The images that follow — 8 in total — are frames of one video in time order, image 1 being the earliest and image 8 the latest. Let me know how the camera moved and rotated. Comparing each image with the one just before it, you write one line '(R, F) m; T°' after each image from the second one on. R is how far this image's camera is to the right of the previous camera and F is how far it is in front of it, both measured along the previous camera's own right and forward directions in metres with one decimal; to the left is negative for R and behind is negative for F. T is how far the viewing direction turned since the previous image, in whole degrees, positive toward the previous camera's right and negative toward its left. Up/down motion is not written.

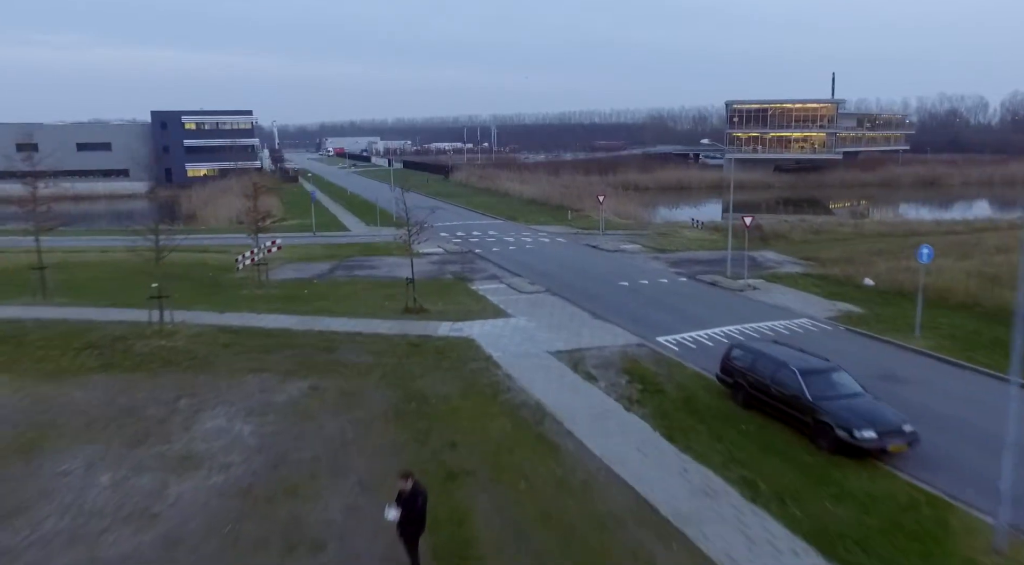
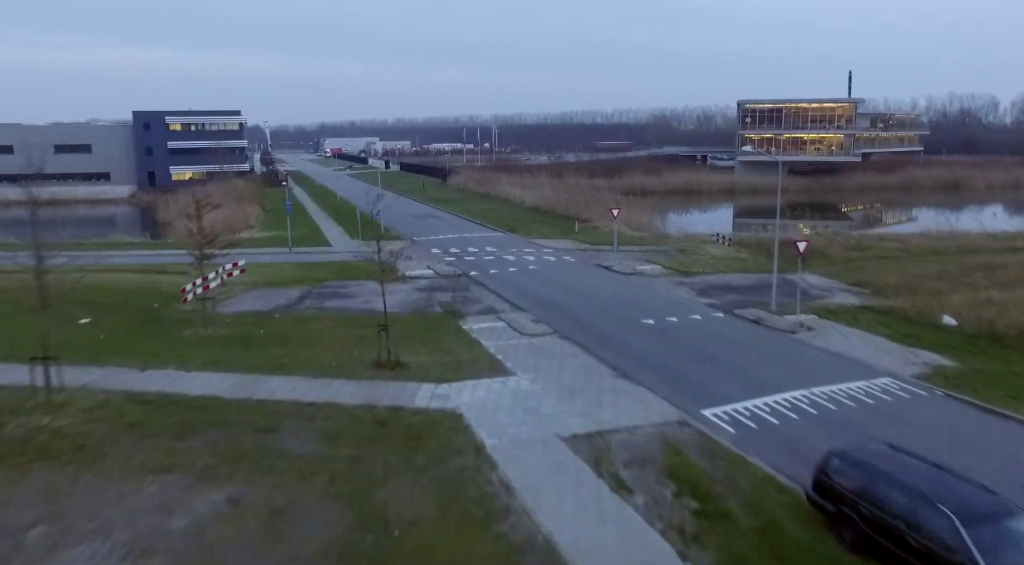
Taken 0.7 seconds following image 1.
(0.0, +3.3) m; 0°
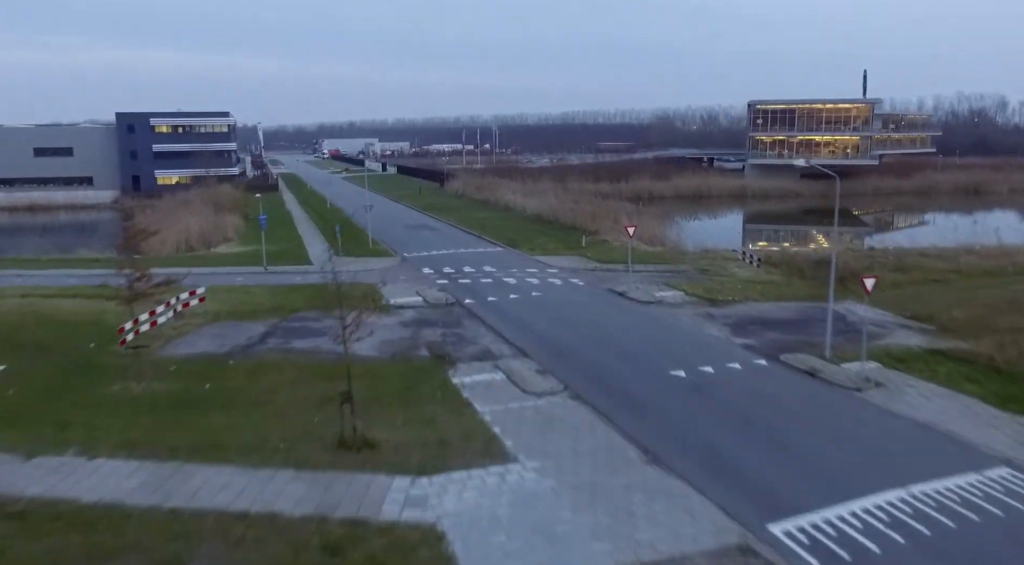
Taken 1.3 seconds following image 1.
(0.0, +2.7) m; 0°
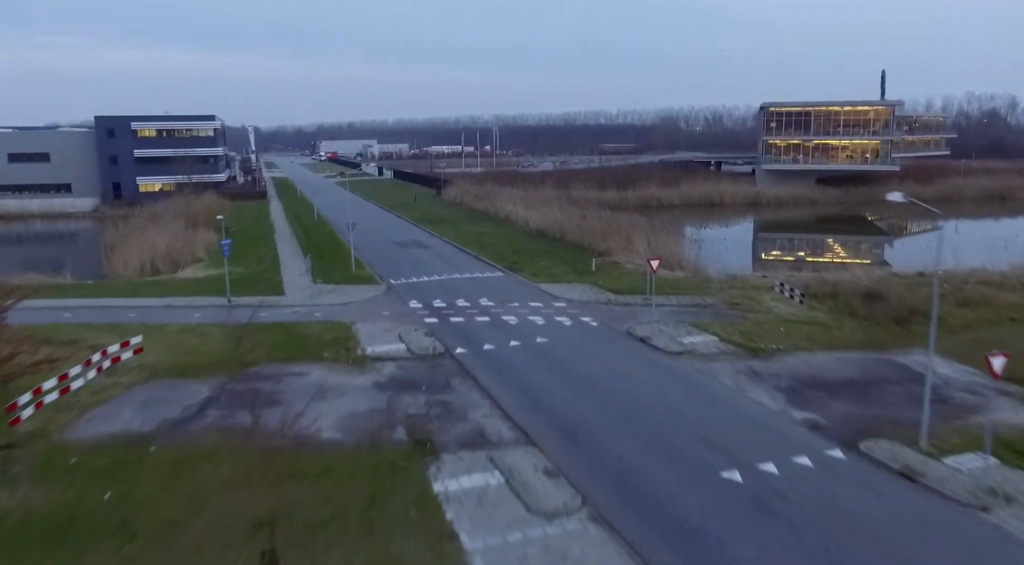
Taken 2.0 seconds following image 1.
(0.0, +3.1) m; 0°
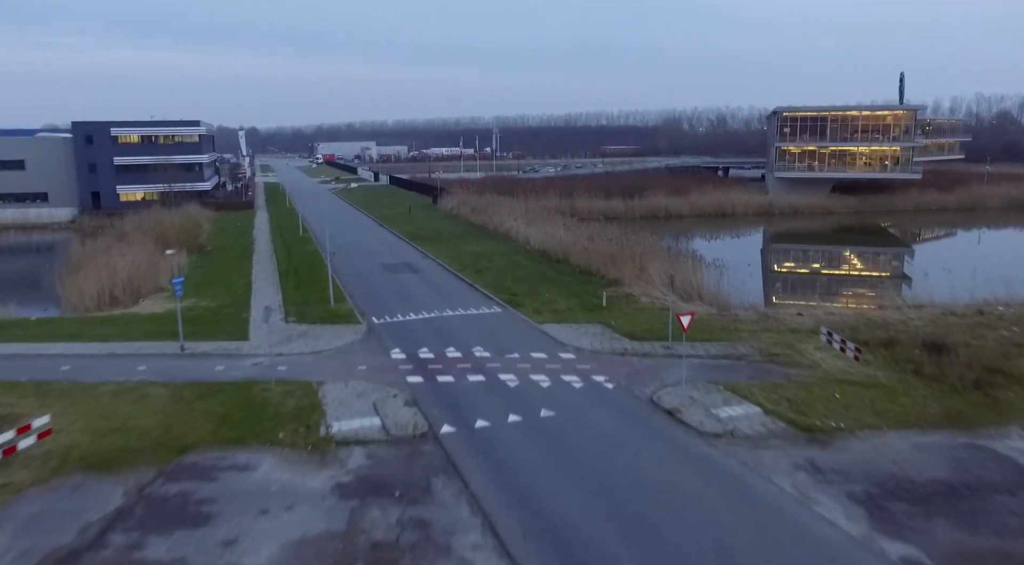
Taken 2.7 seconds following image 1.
(0.0, +2.9) m; 0°
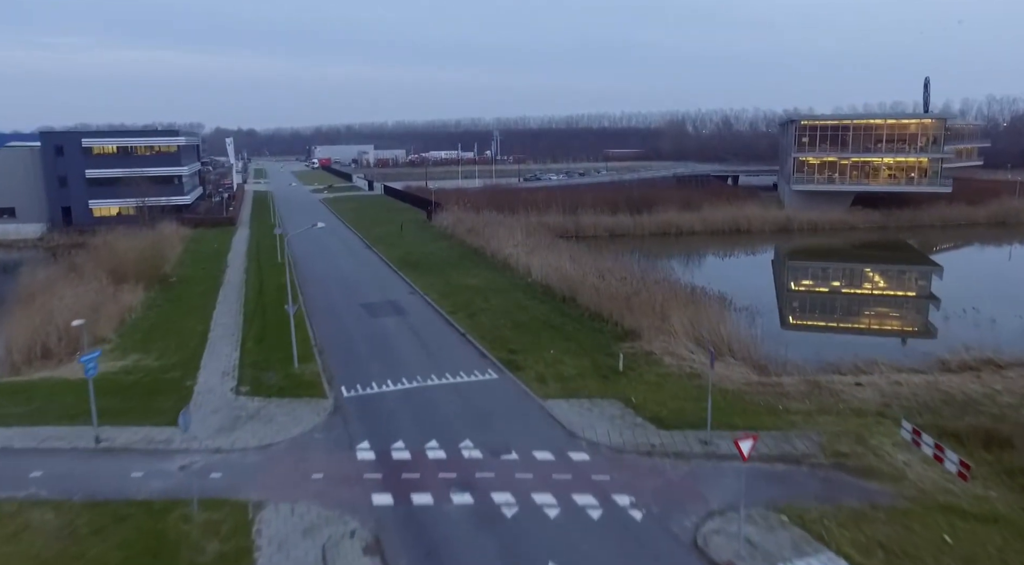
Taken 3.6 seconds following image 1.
(+0.1, +3.5) m; 0°
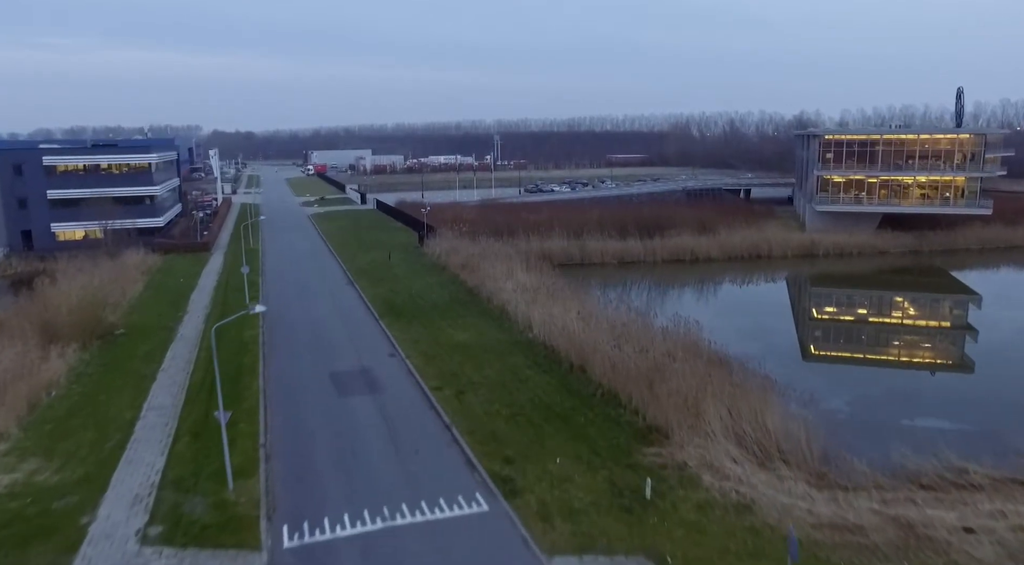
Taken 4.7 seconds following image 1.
(+0.1, +4.1) m; 0°
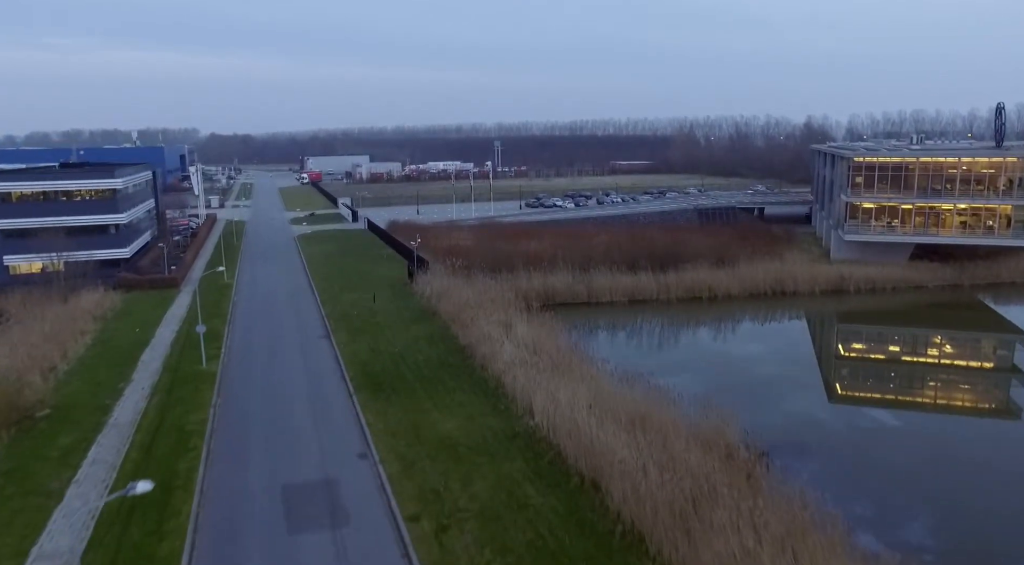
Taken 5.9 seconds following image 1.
(+0.1, +4.2) m; 0°
